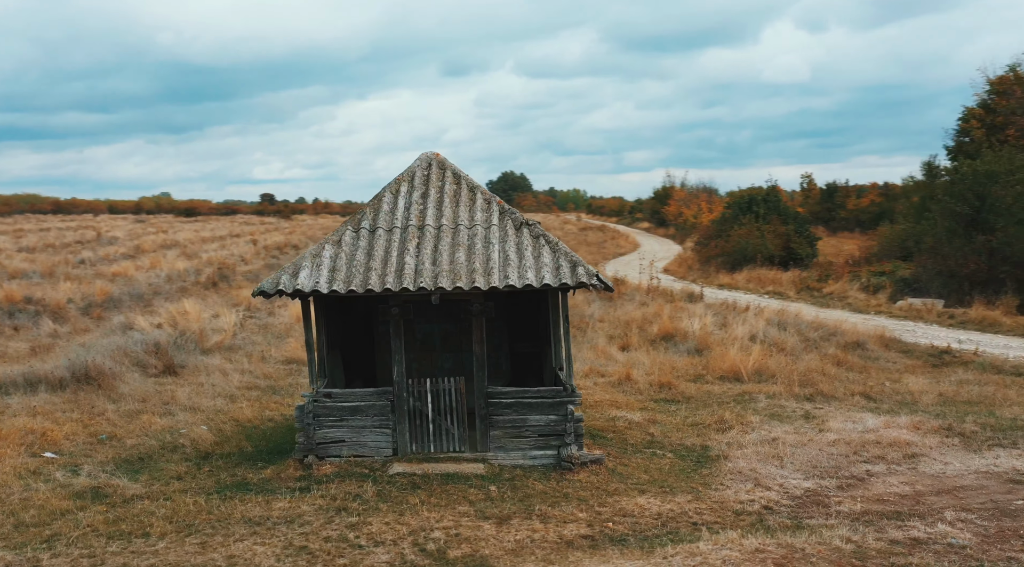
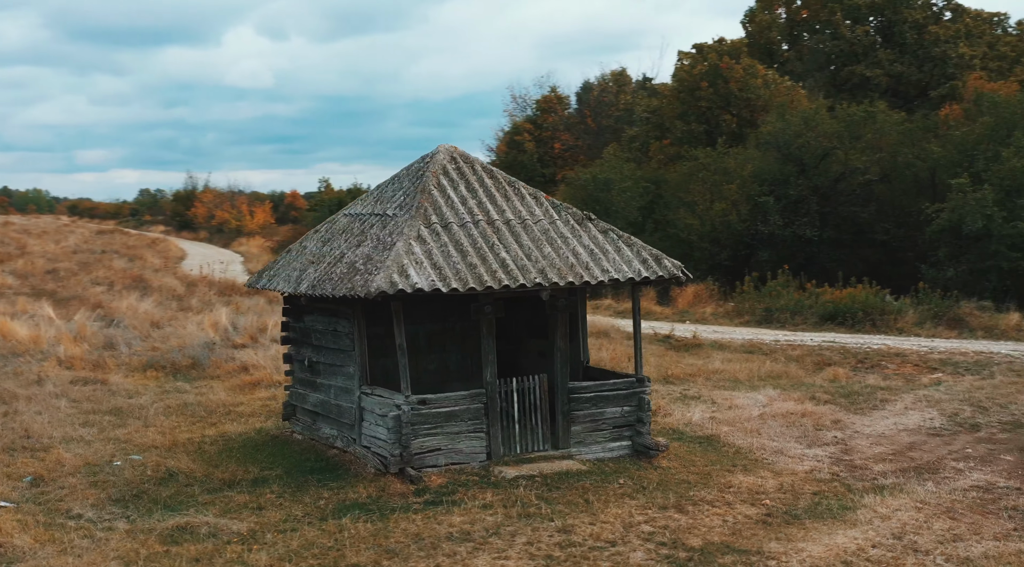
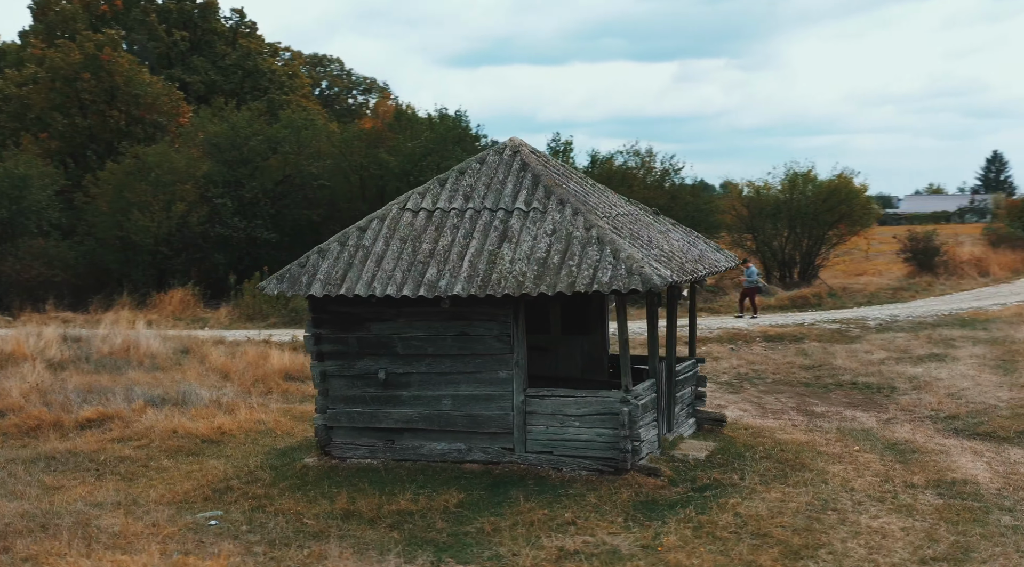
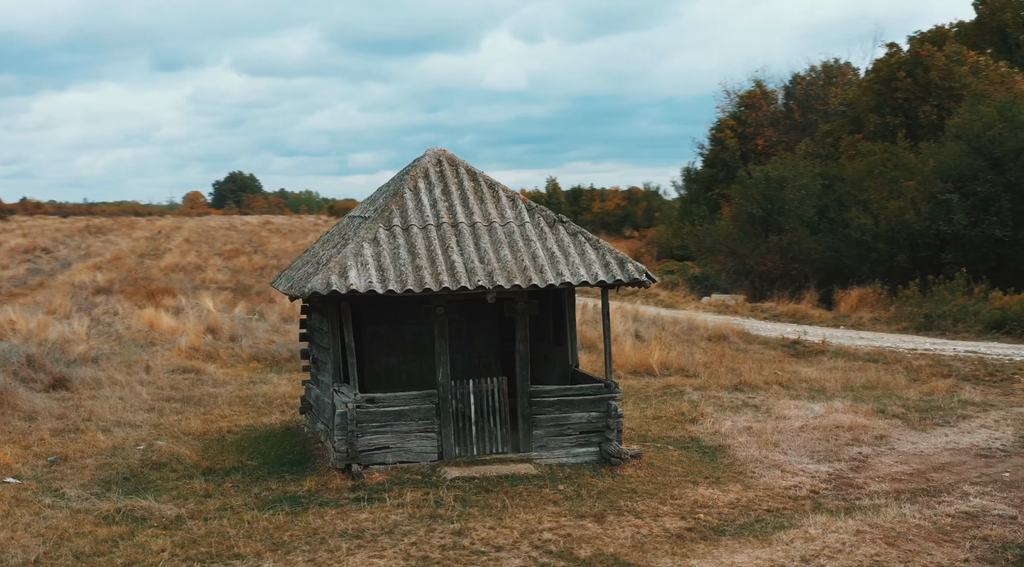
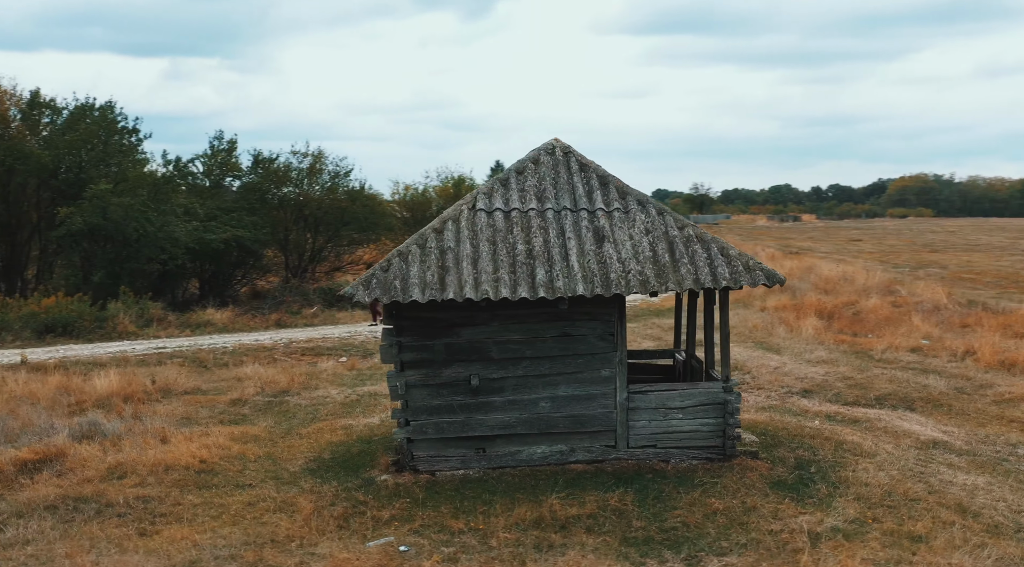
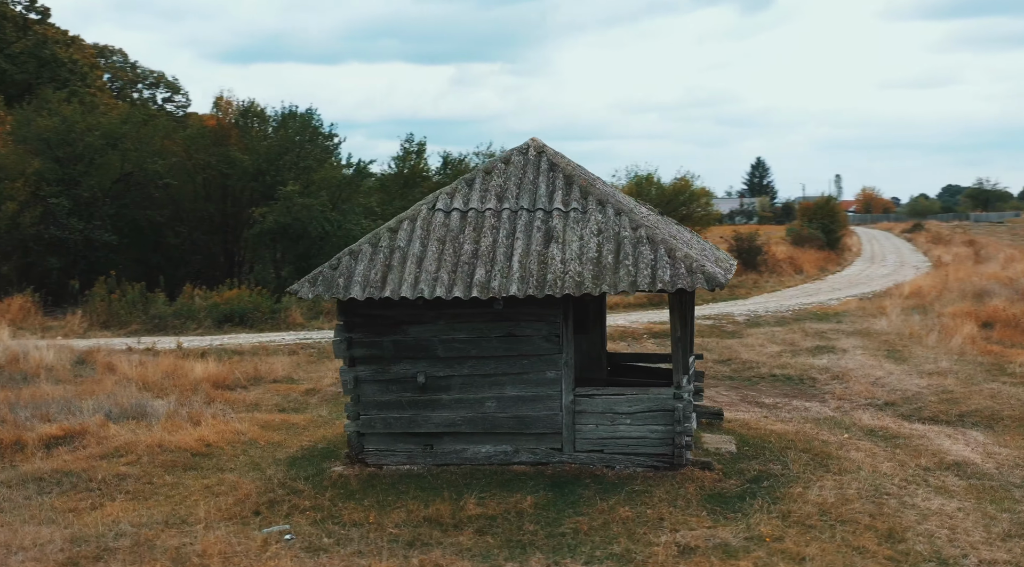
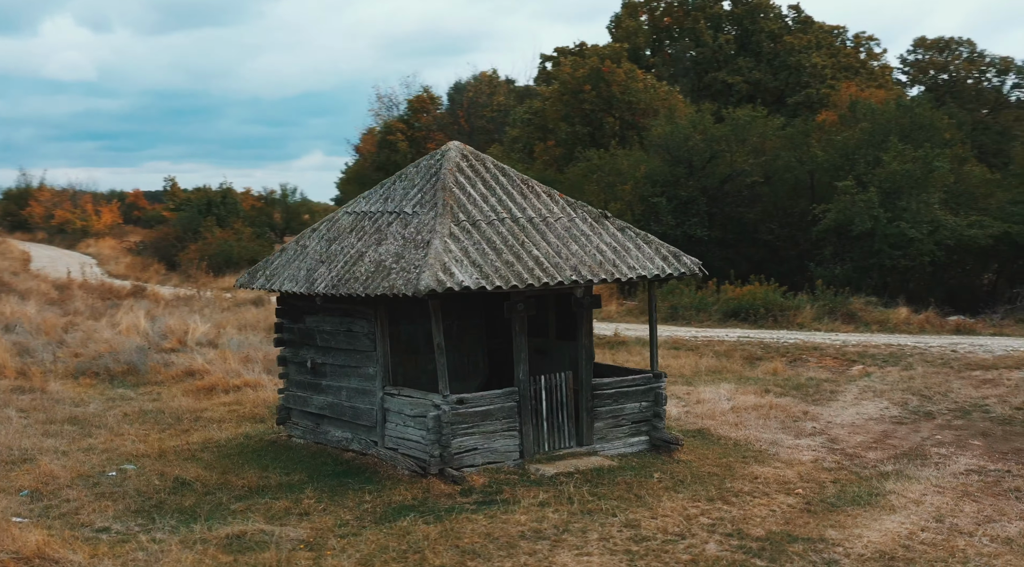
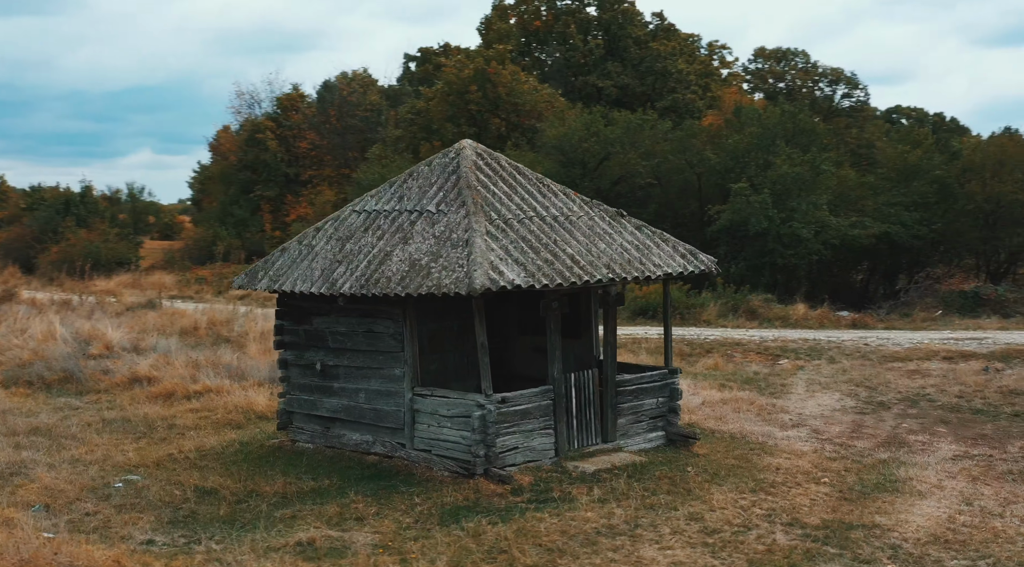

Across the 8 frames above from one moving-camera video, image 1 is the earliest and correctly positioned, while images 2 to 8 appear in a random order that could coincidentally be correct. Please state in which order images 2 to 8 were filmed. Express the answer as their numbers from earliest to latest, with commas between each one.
4, 2, 7, 8, 3, 6, 5
